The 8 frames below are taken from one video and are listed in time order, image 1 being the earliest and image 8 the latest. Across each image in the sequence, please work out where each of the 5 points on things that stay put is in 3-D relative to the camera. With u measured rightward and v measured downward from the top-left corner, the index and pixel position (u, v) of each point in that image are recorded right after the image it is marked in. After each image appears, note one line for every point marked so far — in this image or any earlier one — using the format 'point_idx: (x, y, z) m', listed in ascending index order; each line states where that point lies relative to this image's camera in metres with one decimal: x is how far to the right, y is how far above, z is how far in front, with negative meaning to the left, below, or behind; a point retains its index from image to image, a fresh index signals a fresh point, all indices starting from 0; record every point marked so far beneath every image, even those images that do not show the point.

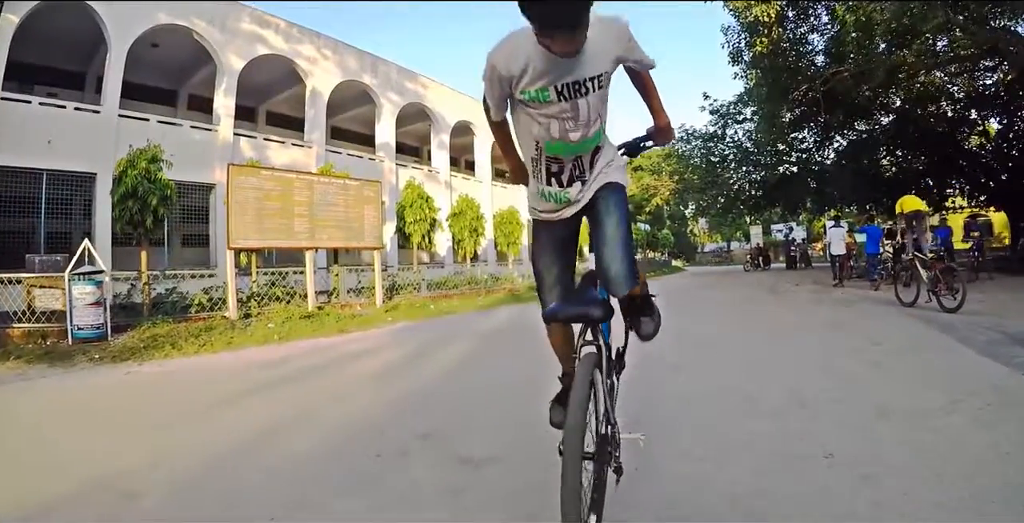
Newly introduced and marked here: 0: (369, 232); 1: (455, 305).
0: (-2.8, +0.6, +11.6) m
1: (-1.1, -0.7, +11.3) m
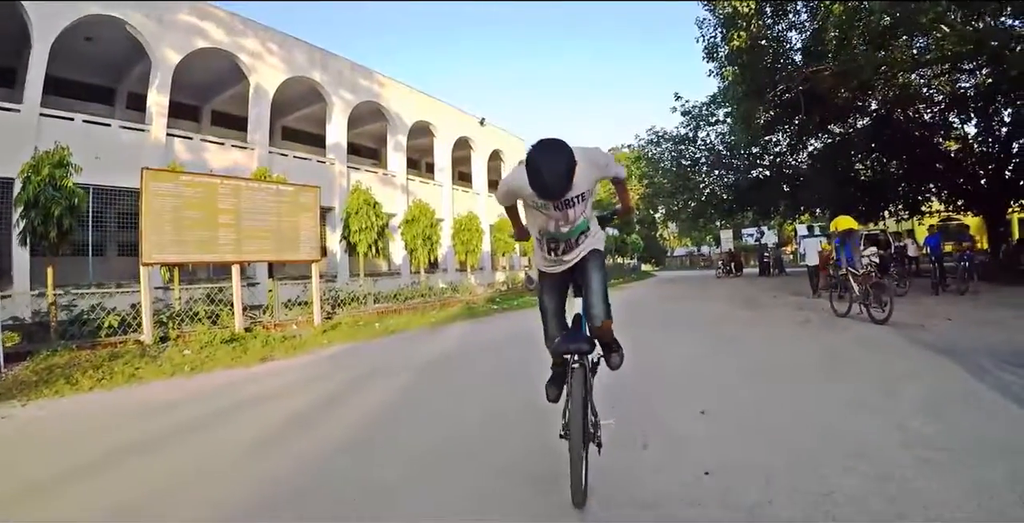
0: (-3.6, +0.3, +10.4) m
1: (-1.8, -1.0, +10.2) m
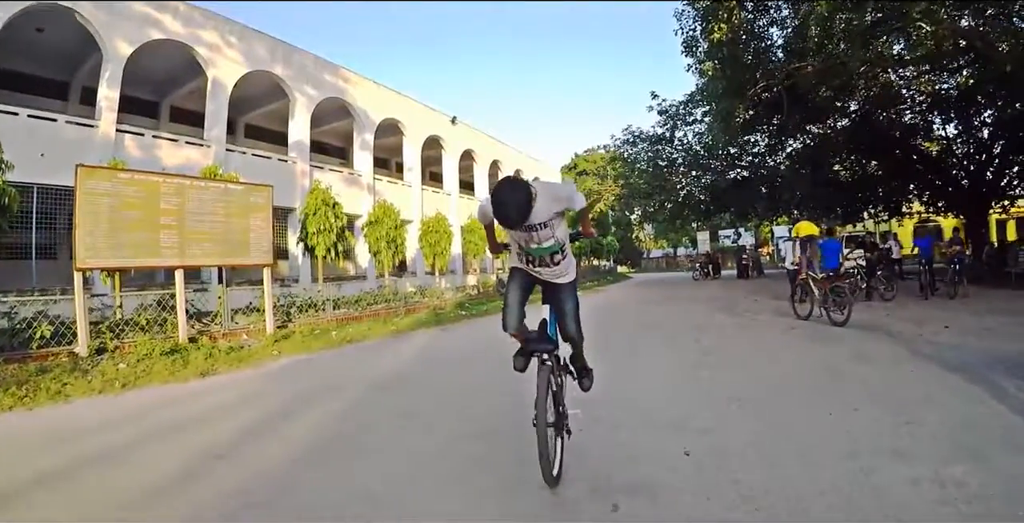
0: (-4.1, +0.3, +9.7) m
1: (-2.3, -1.0, +9.5) m
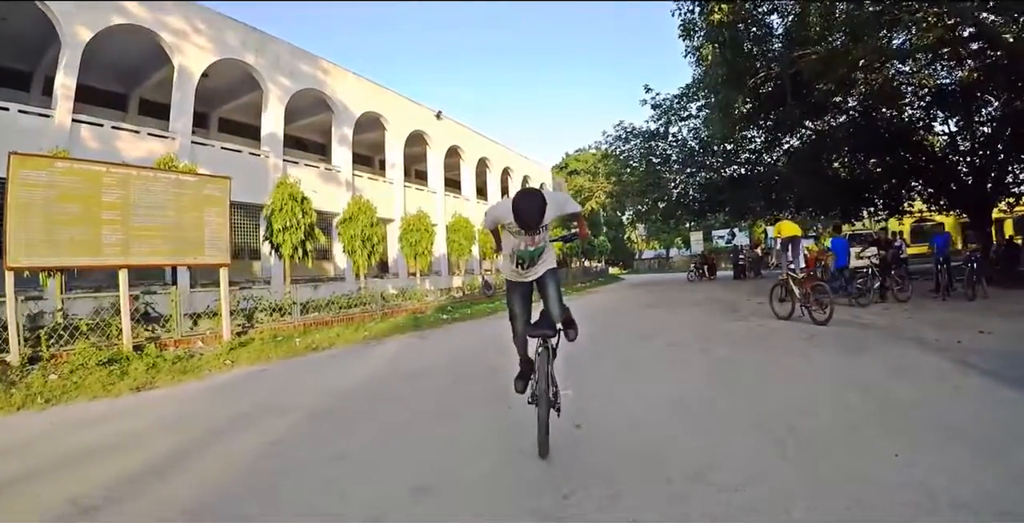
0: (-4.3, +0.3, +8.8) m
1: (-2.5, -1.0, +8.6) m
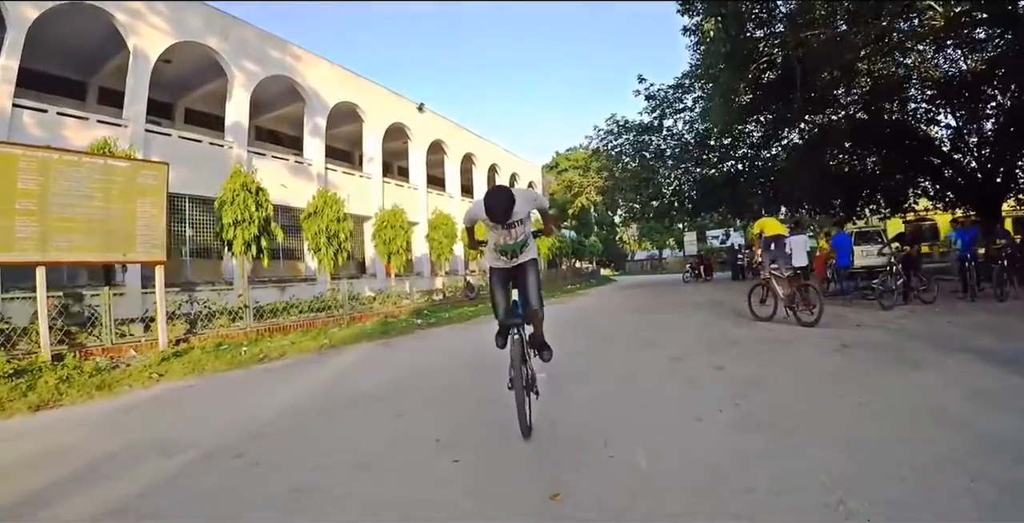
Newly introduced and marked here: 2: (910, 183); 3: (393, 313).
0: (-4.6, +0.3, +7.7) m
1: (-2.8, -1.0, +7.6) m
2: (+11.8, +2.3, +18.4) m
3: (-2.2, -1.0, +11.6) m
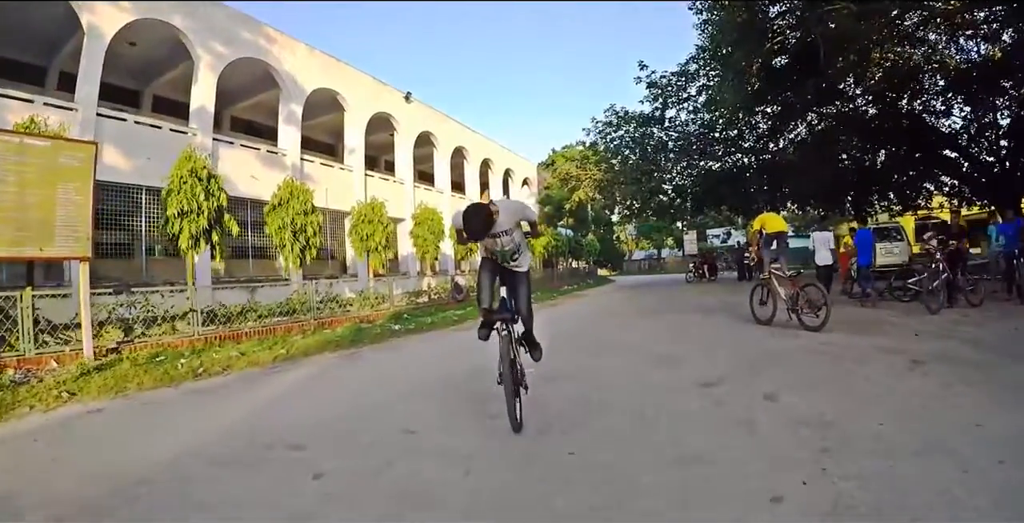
0: (-4.7, +0.3, +6.6) m
1: (-2.9, -1.0, +6.5) m
2: (+11.6, +2.3, +17.4) m
3: (-2.4, -0.9, +10.5) m
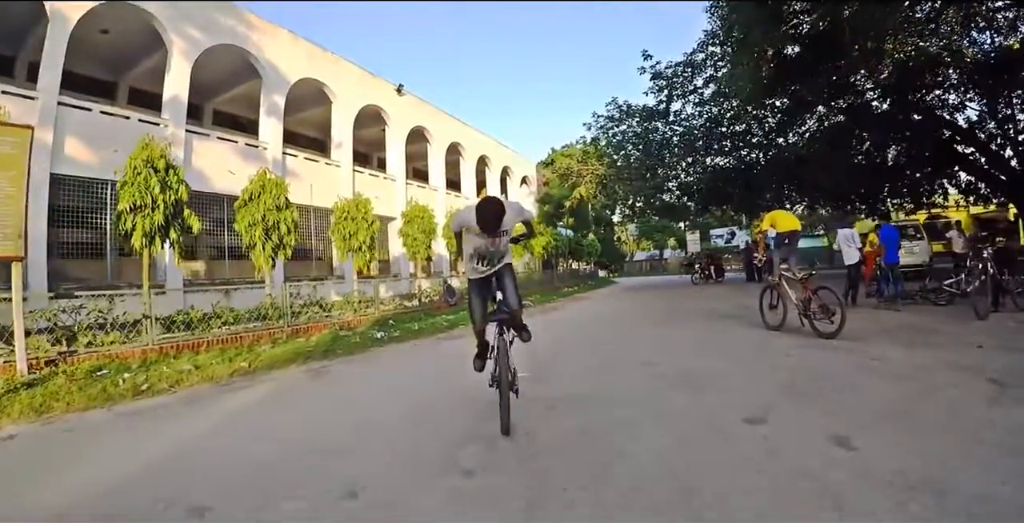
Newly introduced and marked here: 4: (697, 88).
0: (-4.7, +0.3, +5.9) m
1: (-3.0, -1.0, +5.7) m
2: (+11.6, +2.3, +16.6) m
3: (-2.4, -0.9, +9.7) m
4: (+4.7, +4.5, +16.0) m
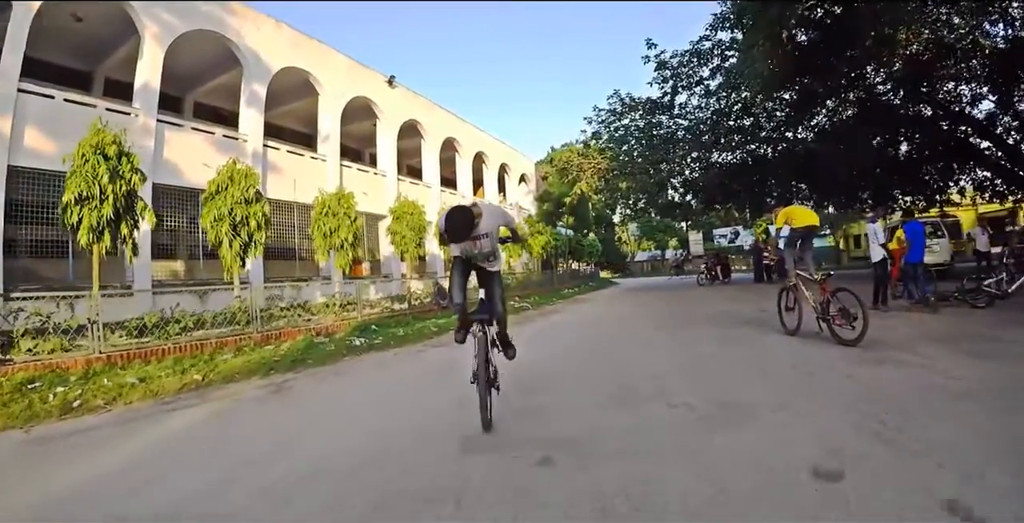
0: (-4.8, +0.3, +5.1) m
1: (-3.0, -1.0, +5.0) m
2: (+11.5, +2.3, +15.9) m
3: (-2.5, -0.9, +9.0) m
4: (+4.6, +4.5, +15.3) m
